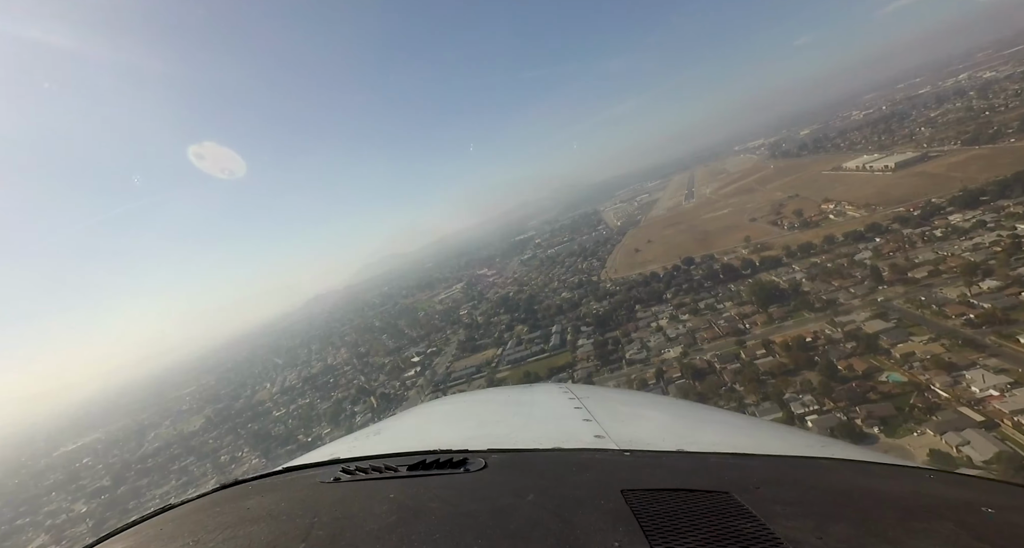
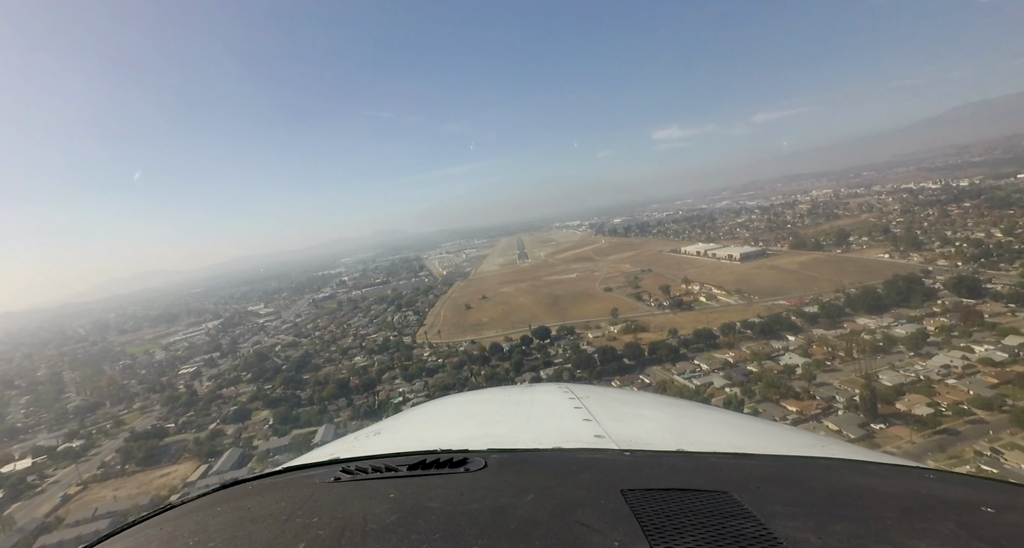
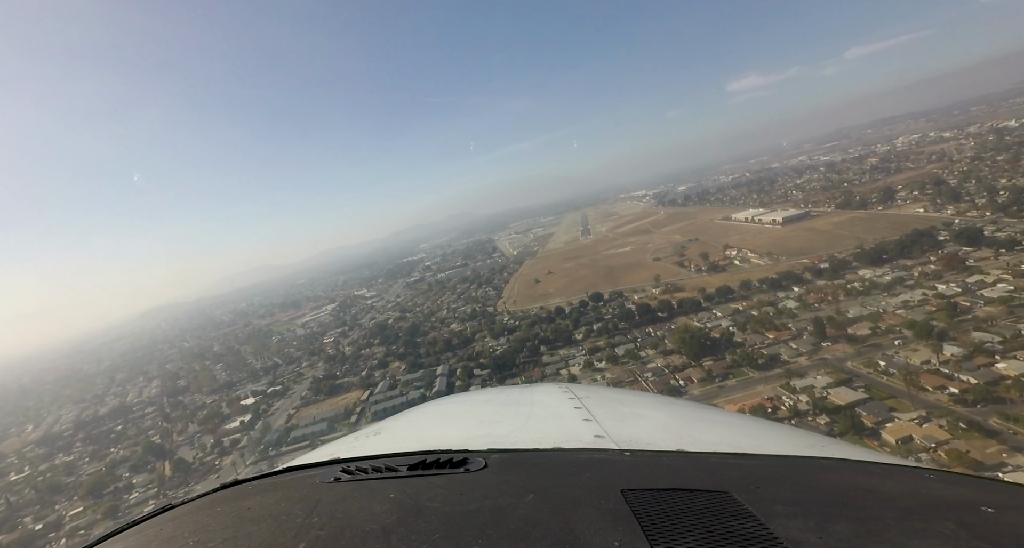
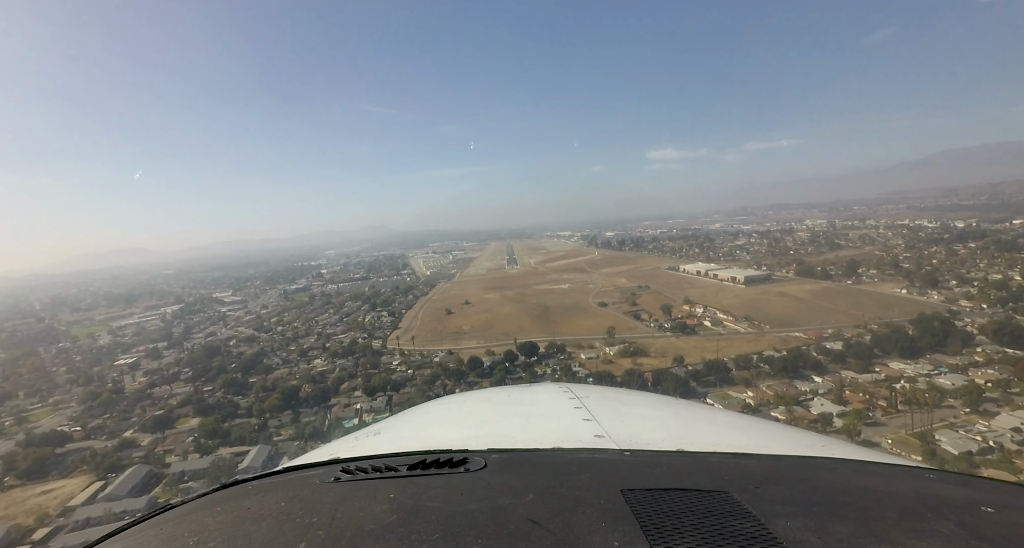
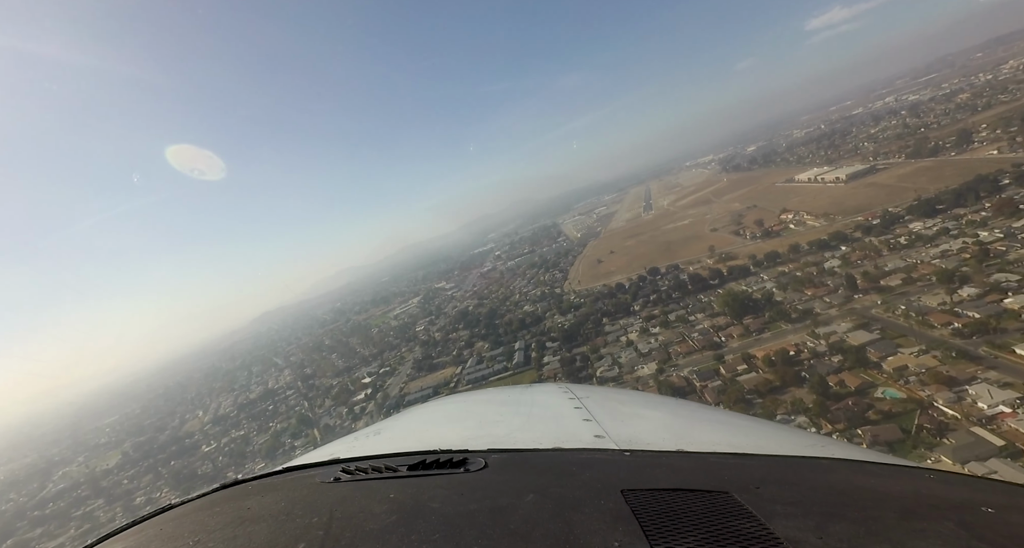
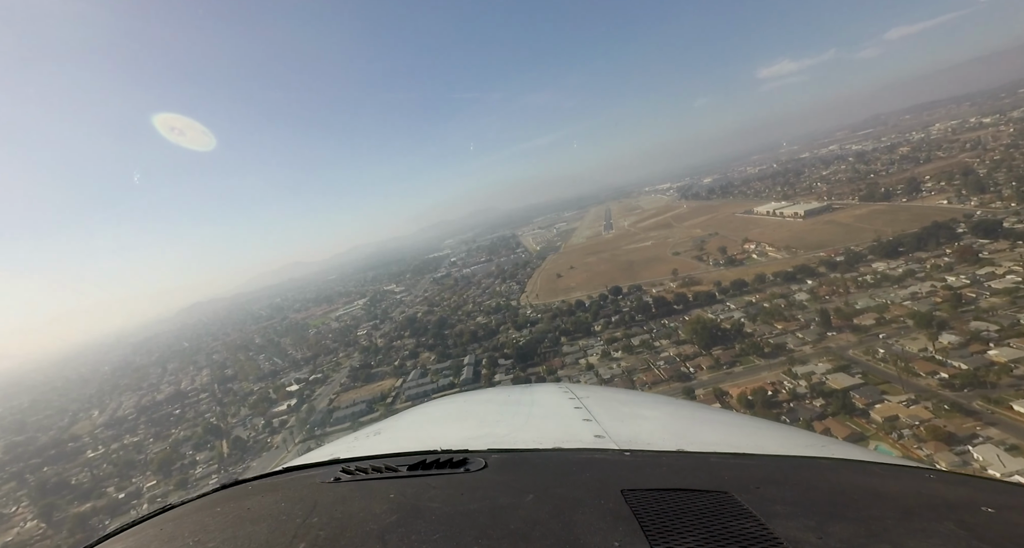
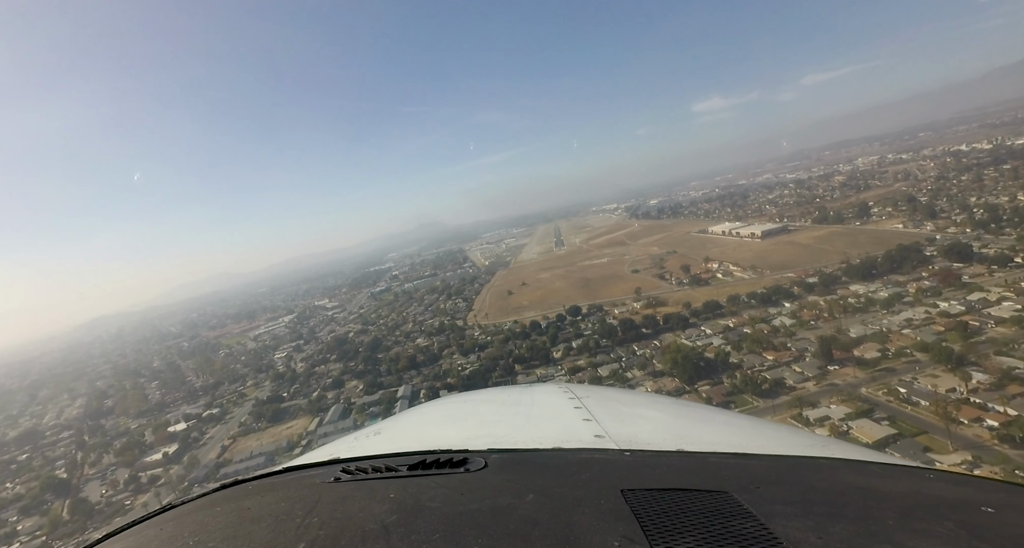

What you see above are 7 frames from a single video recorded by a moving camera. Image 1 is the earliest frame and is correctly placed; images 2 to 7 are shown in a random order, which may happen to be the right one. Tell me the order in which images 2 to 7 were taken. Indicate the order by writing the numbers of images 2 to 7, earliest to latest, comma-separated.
5, 6, 3, 7, 2, 4
